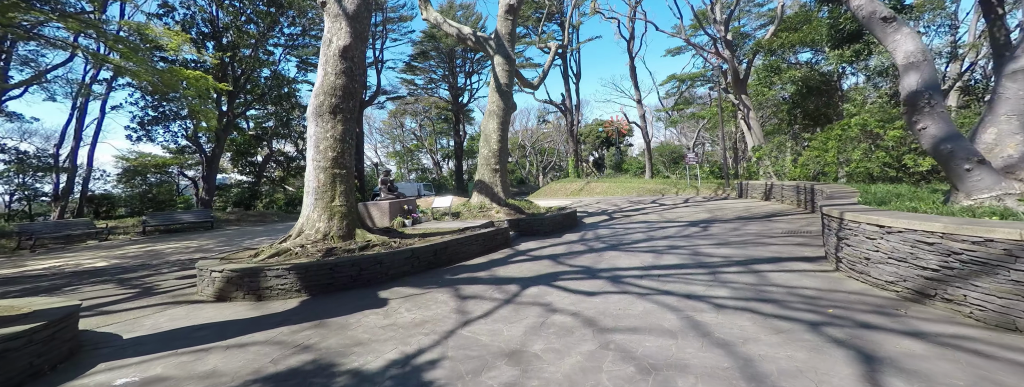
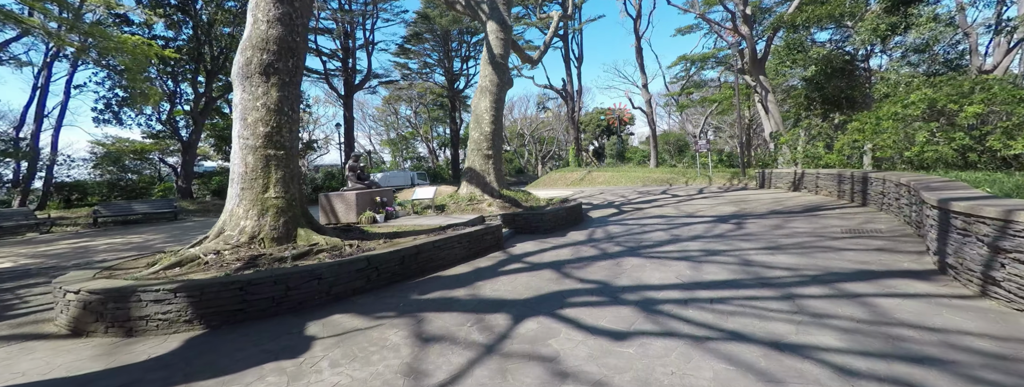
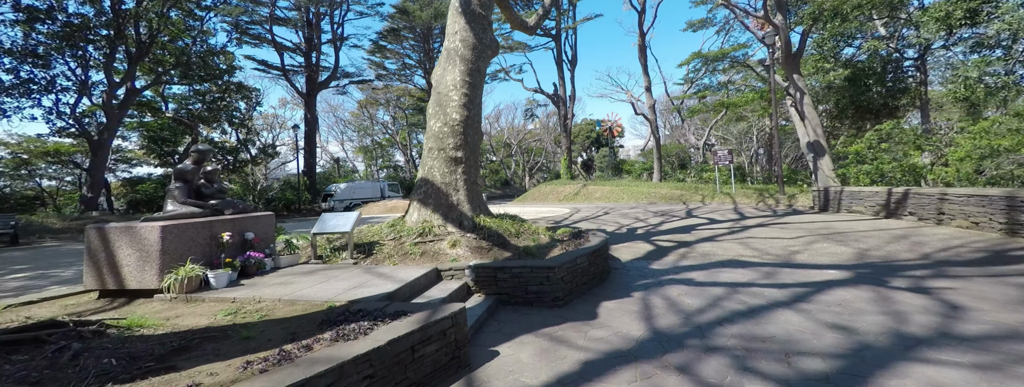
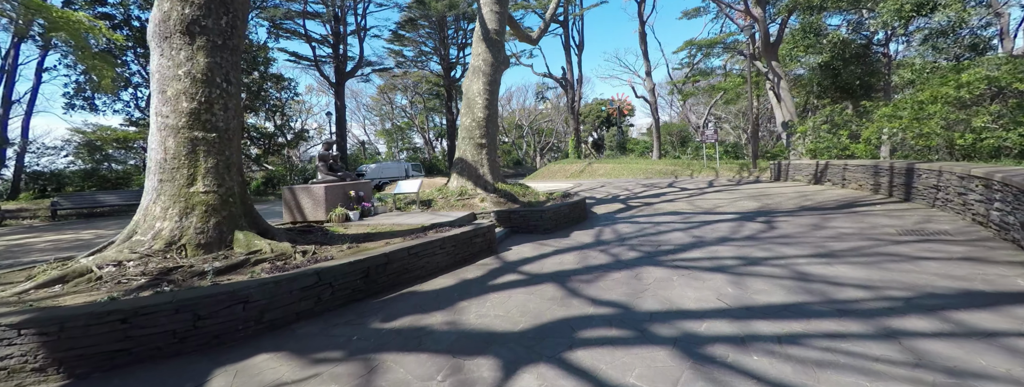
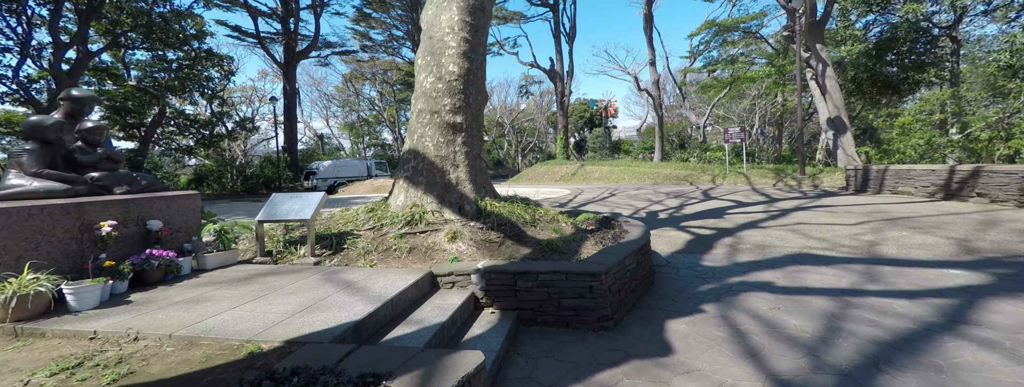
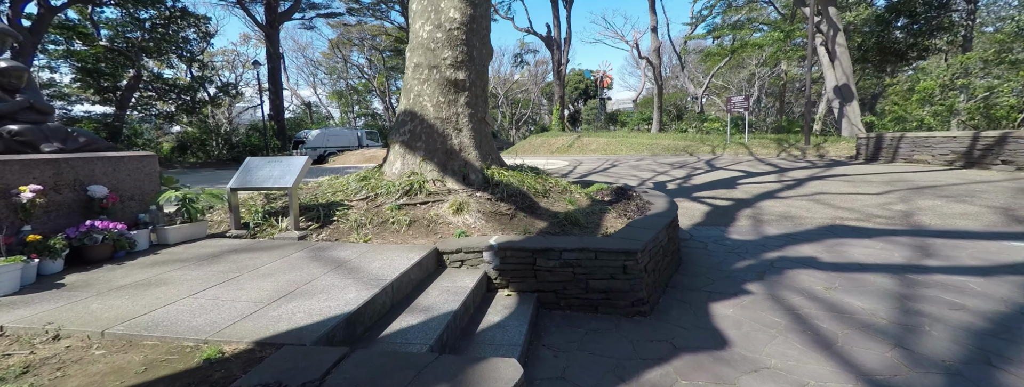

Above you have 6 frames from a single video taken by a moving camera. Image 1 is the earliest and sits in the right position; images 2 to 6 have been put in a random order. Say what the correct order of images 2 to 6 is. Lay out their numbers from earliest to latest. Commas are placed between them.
2, 4, 3, 5, 6
